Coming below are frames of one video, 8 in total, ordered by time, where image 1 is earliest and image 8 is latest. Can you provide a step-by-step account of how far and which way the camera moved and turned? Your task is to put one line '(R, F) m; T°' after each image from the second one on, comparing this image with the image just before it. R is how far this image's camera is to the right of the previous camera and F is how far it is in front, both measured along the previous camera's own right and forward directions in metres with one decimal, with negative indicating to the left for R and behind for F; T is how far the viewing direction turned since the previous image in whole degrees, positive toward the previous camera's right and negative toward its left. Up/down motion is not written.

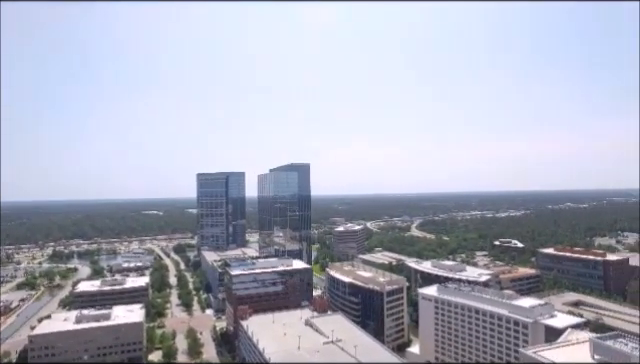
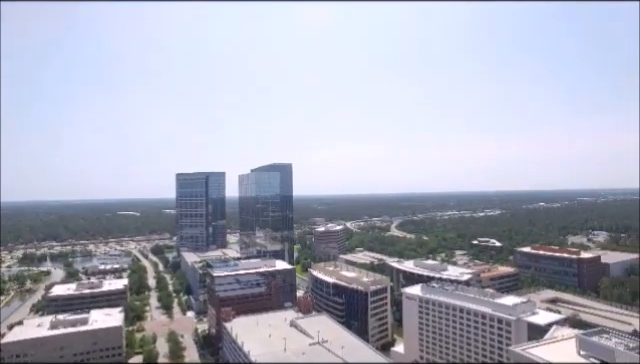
(-0.5, +0.1) m; +3°
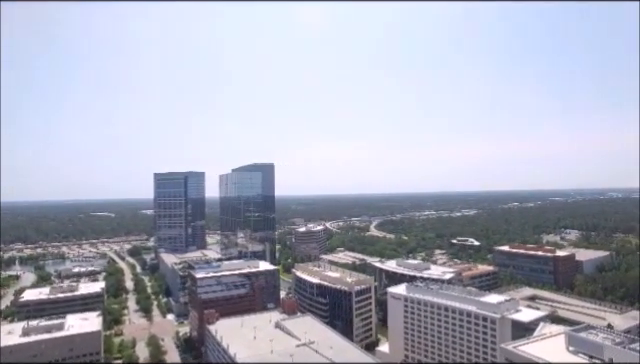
(-0.7, +0.1) m; +3°
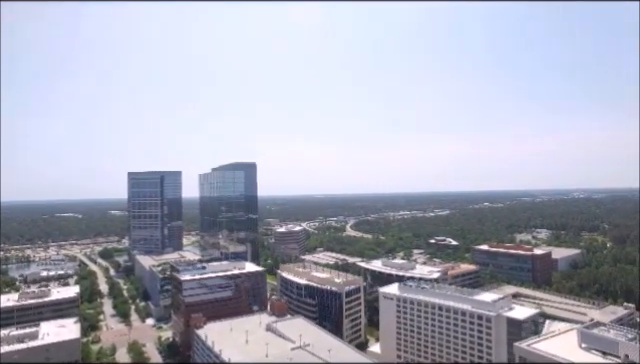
(-1.8, +0.5) m; +5°
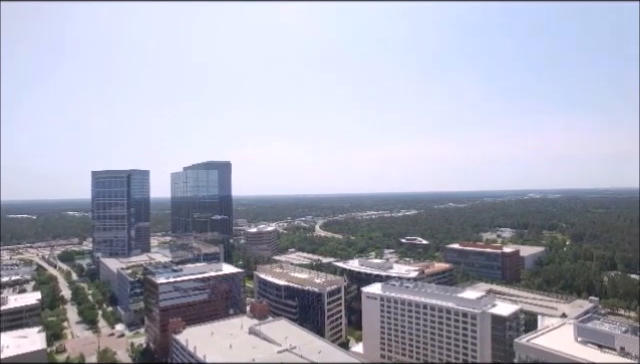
(-1.6, +0.4) m; +5°
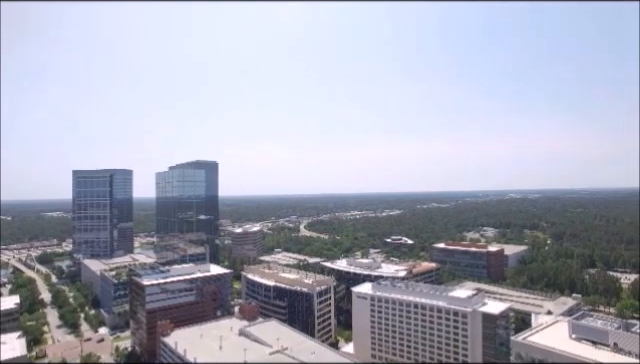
(-0.6, +0.2) m; +3°
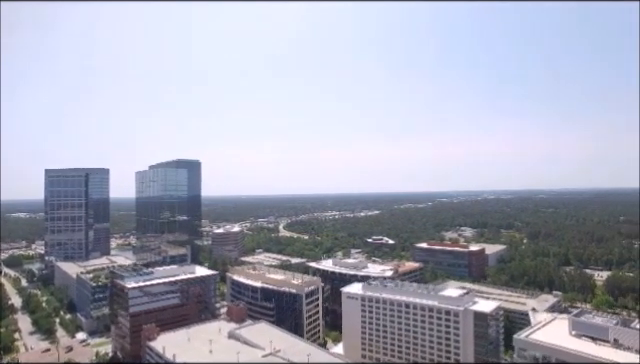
(-1.2, +0.4) m; +4°
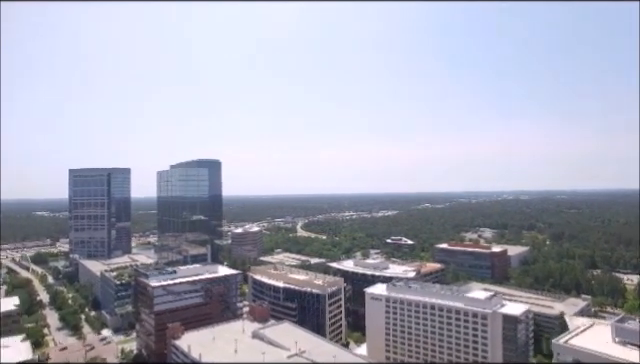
(-0.7, +0.2) m; -2°
